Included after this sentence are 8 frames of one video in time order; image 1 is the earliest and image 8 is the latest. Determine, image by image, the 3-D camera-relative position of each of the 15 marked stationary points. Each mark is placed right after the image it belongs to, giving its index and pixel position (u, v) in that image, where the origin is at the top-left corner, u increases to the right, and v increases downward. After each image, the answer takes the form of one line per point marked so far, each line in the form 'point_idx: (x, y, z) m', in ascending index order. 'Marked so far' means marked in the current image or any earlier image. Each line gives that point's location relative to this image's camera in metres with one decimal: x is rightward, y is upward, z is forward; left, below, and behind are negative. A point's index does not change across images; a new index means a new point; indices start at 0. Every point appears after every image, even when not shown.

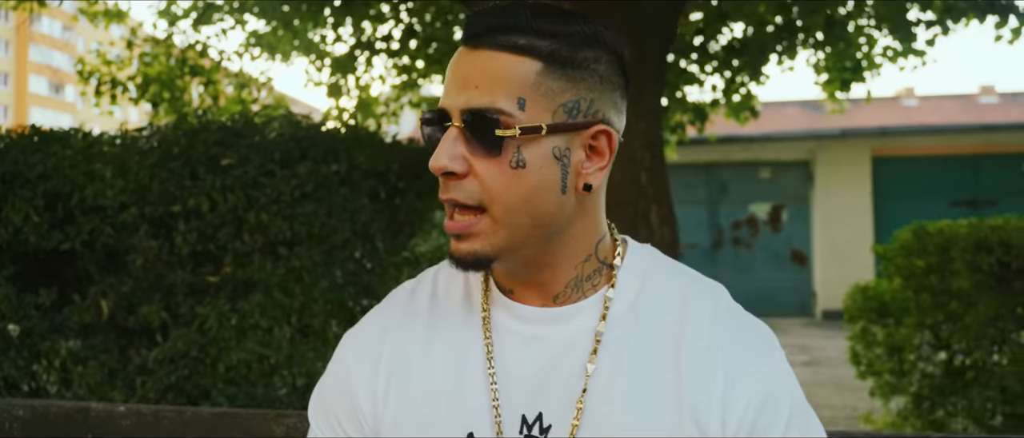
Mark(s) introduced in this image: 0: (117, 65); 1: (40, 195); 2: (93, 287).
0: (-2.6, +1.0, +5.7) m
1: (-1.8, +0.1, +3.2) m
2: (-1.6, -0.2, +3.2) m
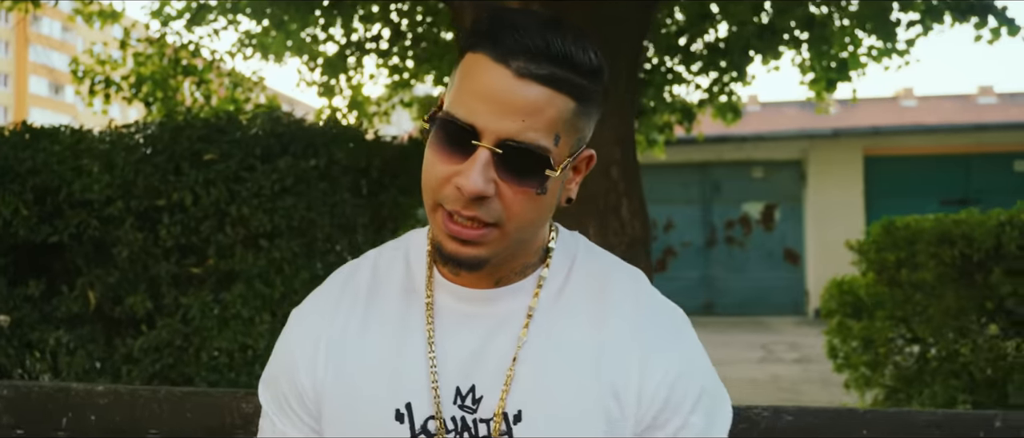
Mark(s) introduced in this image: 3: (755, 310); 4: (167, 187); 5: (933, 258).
0: (-2.7, +1.1, +5.8) m
1: (-1.9, +0.1, +3.3) m
2: (-1.7, -0.2, +3.3) m
3: (+3.6, -1.3, +12.6) m
4: (-1.3, +0.1, +3.3) m
5: (+1.8, -0.2, +3.7) m
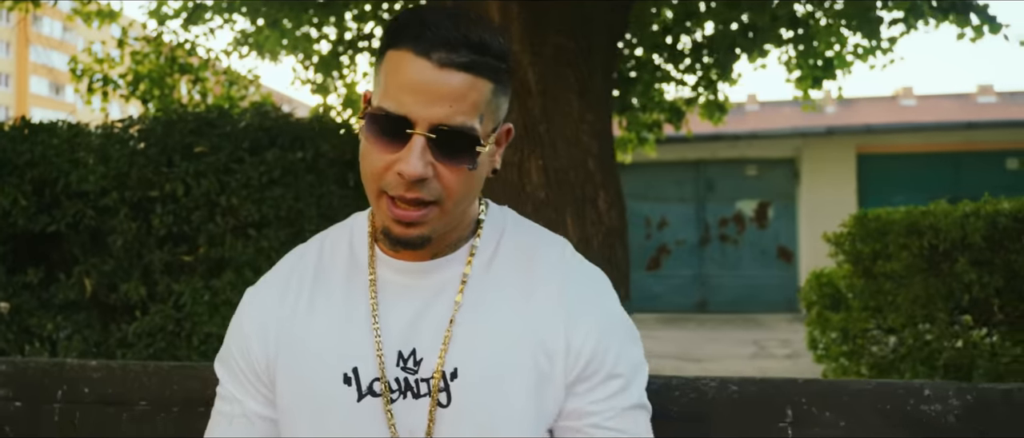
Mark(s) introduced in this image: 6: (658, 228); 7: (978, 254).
0: (-2.8, +1.1, +6.0) m
1: (-1.9, +0.2, +3.4) m
2: (-1.8, -0.2, +3.5) m
3: (+3.5, -1.3, +12.7) m
4: (-1.4, +0.2, +3.4) m
5: (+1.7, -0.1, +3.8) m
6: (+2.3, -0.2, +13.4) m
7: (+2.0, -0.1, +3.7) m
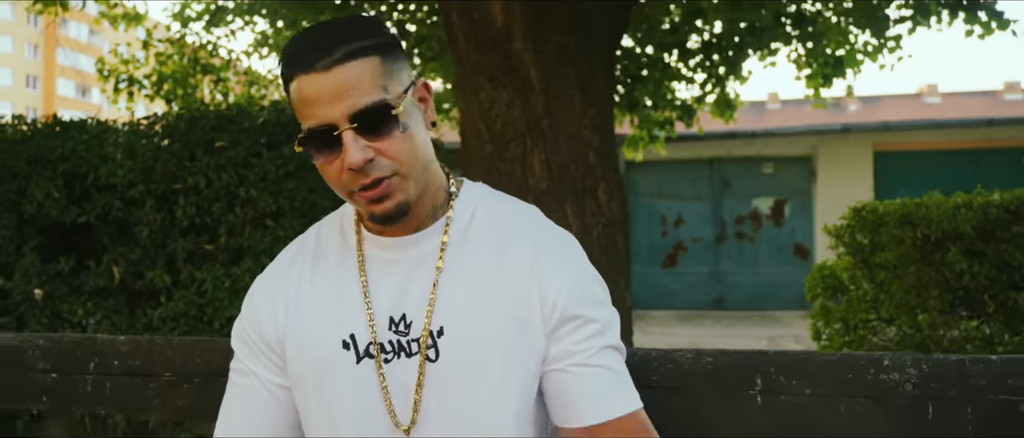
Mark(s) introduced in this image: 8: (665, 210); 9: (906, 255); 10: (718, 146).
0: (-2.7, +1.1, +6.2) m
1: (-1.9, +0.2, +3.6) m
2: (-1.7, -0.2, +3.7) m
3: (+3.8, -1.2, +12.8) m
4: (-1.4, +0.2, +3.6) m
5: (+1.8, -0.1, +4.0) m
6: (+2.6, -0.1, +13.5) m
7: (+2.0, -0.1, +3.8) m
8: (+2.5, +0.1, +13.5) m
9: (+1.8, -0.2, +3.9) m
10: (+3.2, +1.1, +13.0) m
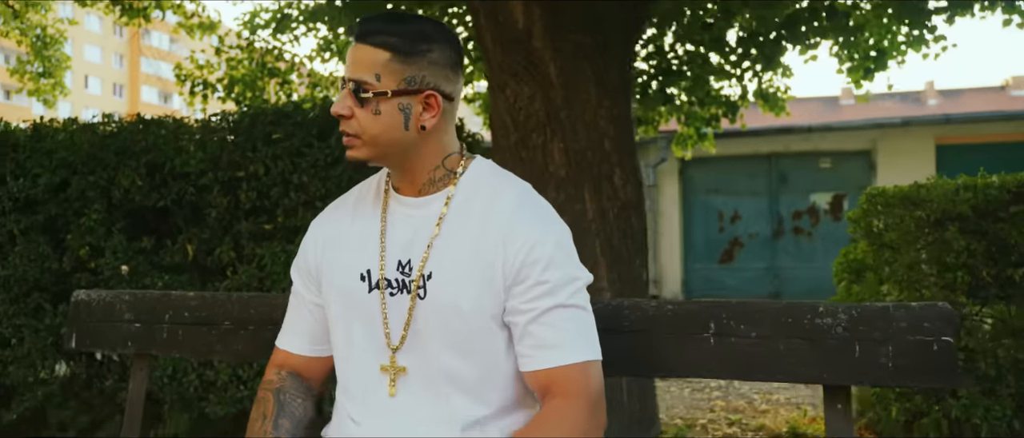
0: (-2.4, +1.2, +6.8) m
1: (-1.8, +0.3, +4.2) m
2: (-1.6, -0.1, +4.2) m
3: (+4.6, -1.2, +12.9) m
4: (-1.3, +0.3, +4.1) m
5: (+1.9, 0.0, +4.2) m
6: (+3.5, 0.0, +13.7) m
7: (+2.1, 0.0, +4.0) m
8: (+3.4, +0.2, +13.7) m
9: (+2.0, -0.1, +4.1) m
10: (+4.0, +1.2, +13.1) m
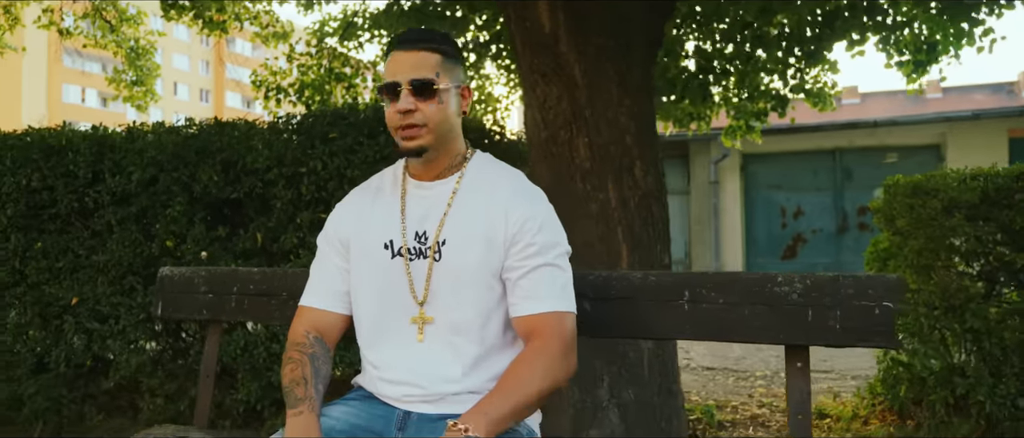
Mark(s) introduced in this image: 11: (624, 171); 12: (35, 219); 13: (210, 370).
0: (-2.0, +1.2, +7.4) m
1: (-1.6, +0.3, +4.8) m
2: (-1.4, 0.0, +4.7) m
3: (+5.5, -1.1, +12.8) m
4: (-1.1, +0.3, +4.6) m
5: (+2.1, +0.1, +4.4) m
6: (+4.5, 0.0, +13.7) m
7: (+2.3, 0.0, +4.2) m
8: (+4.4, +0.3, +13.8) m
9: (+2.1, -0.1, +4.3) m
10: (+5.0, +1.3, +13.1) m
11: (+0.6, +0.2, +4.3) m
12: (-2.9, 0.0, +5.1) m
13: (-1.3, -0.6, +3.6) m
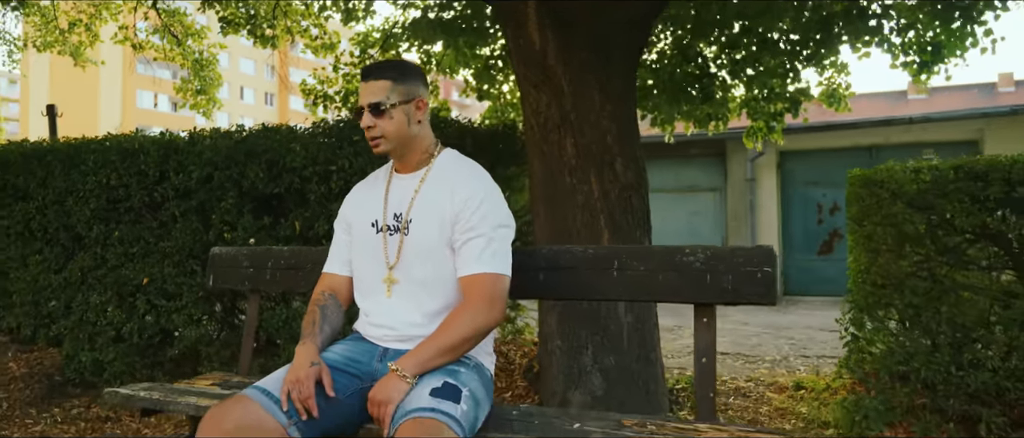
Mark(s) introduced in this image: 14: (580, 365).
0: (-1.8, +1.3, +8.2) m
1: (-1.6, +0.4, +5.6) m
2: (-1.4, 0.0, +5.5) m
3: (+6.1, -1.0, +13.1) m
4: (-1.1, +0.4, +5.4) m
5: (+2.1, +0.1, +5.0) m
6: (+5.1, +0.1, +14.1) m
7: (+2.2, +0.1, +4.7) m
8: (+5.0, +0.4, +14.1) m
9: (+2.1, 0.0, +4.9) m
10: (+5.5, +1.3, +13.5) m
11: (+0.5, +0.3, +4.9) m
12: (-2.8, +0.1, +6.0) m
13: (-1.3, -0.6, +4.3) m
14: (+0.4, -0.8, +5.0) m
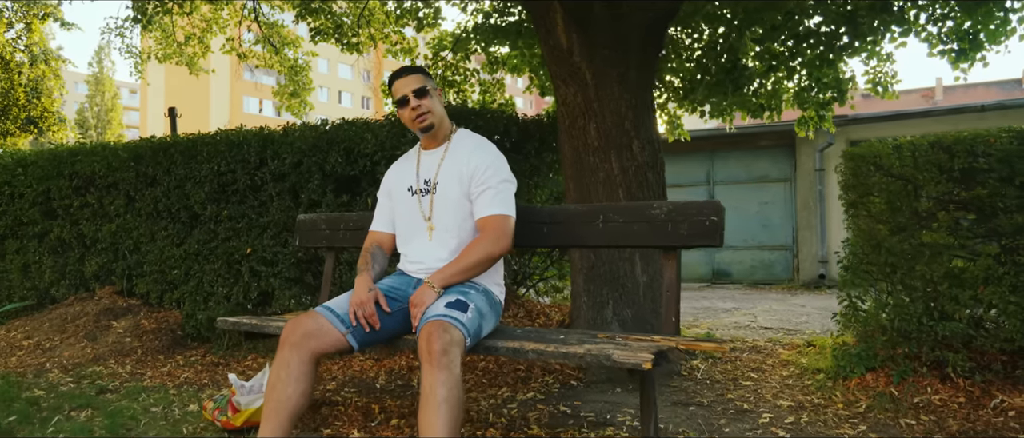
0: (-1.2, +1.5, +9.3) m
1: (-1.3, +0.5, +6.7) m
2: (-1.1, +0.2, +6.6) m
3: (+7.2, -0.8, +13.3) m
4: (-0.8, +0.5, +6.4) m
5: (+2.3, +0.3, +5.7) m
6: (+6.3, +0.3, +14.4) m
7: (+2.4, +0.3, +5.4) m
8: (+6.2, +0.6, +14.4) m
9: (+2.3, +0.2, +5.6) m
10: (+6.7, +1.6, +13.7) m
11: (+0.7, +0.5, +5.8) m
12: (-2.5, +0.2, +7.3) m
13: (-1.2, -0.4, +5.4) m
14: (+0.6, -0.7, +5.9) m
